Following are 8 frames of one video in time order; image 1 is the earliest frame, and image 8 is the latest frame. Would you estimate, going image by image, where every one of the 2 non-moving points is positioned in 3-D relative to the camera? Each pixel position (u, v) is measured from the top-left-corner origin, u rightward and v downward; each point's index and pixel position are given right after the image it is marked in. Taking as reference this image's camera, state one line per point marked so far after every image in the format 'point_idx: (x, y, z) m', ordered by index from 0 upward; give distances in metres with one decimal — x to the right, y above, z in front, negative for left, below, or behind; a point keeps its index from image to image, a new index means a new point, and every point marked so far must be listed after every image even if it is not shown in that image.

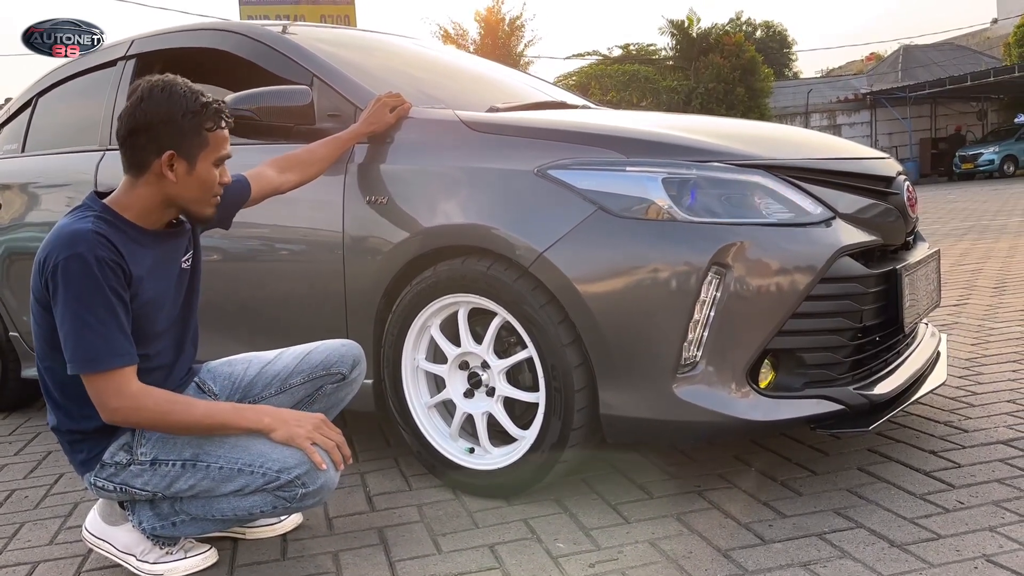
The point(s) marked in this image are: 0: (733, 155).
0: (+0.5, +0.3, +2.1) m
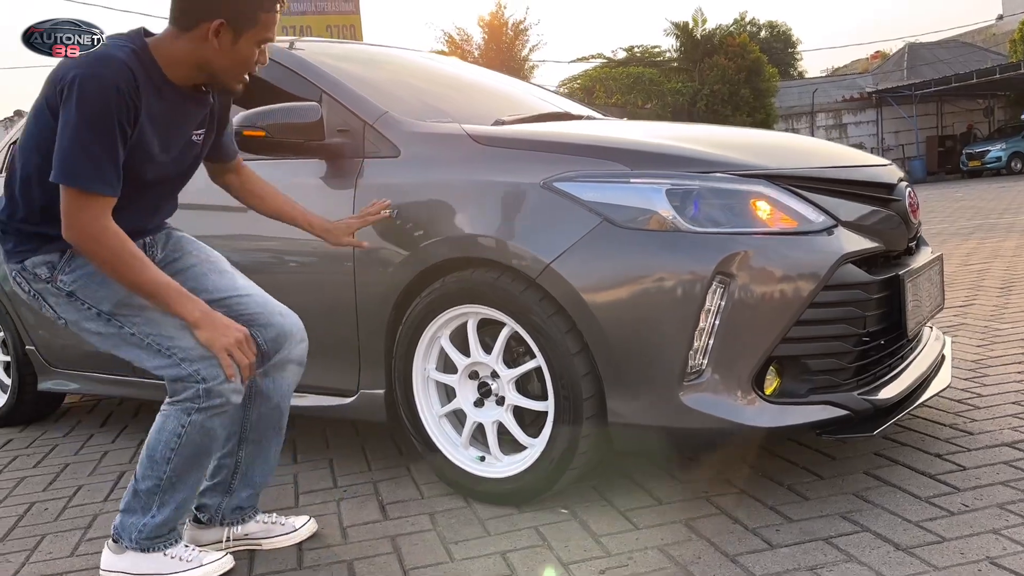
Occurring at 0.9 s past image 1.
0: (+0.5, +0.3, +2.1) m
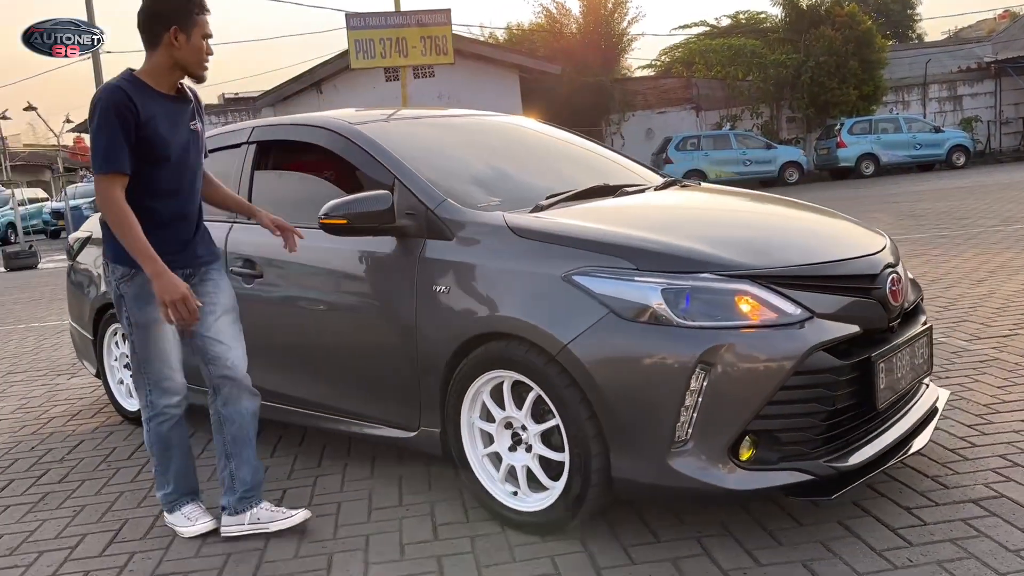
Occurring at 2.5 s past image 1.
0: (+0.6, +0.1, +2.5) m
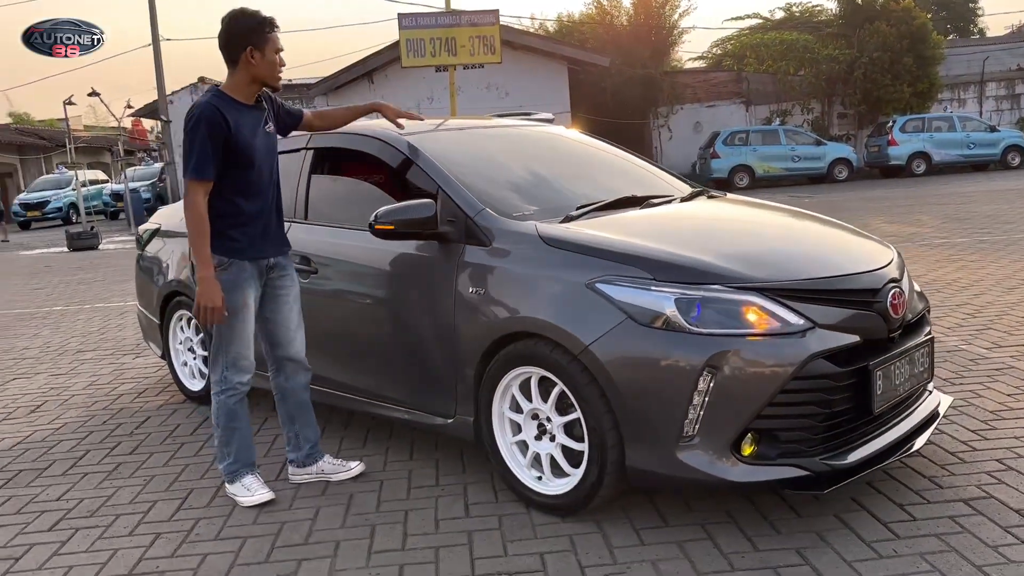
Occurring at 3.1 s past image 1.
0: (+0.7, 0.0, +2.8) m
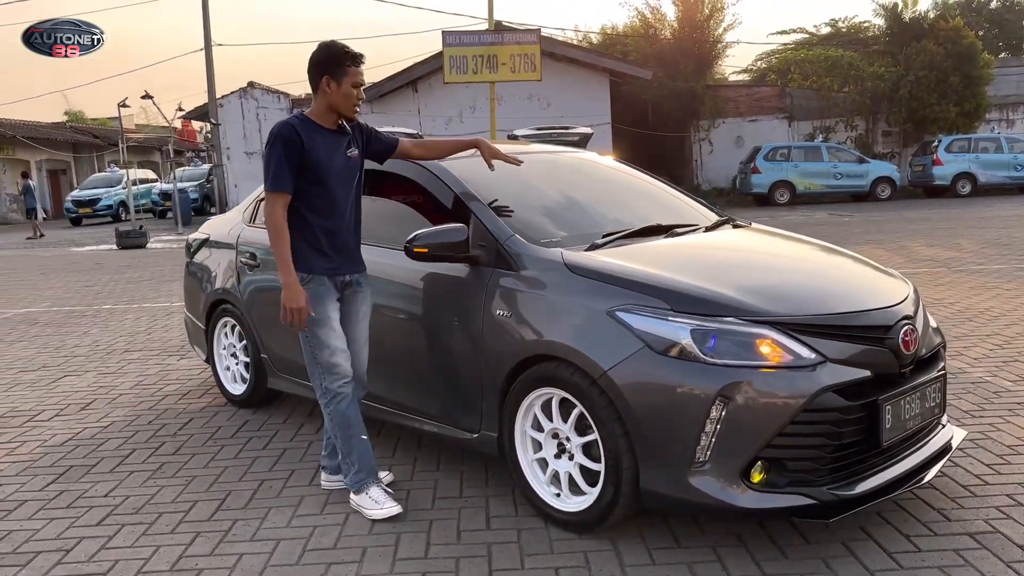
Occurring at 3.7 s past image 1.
0: (+0.8, -0.1, +2.9) m
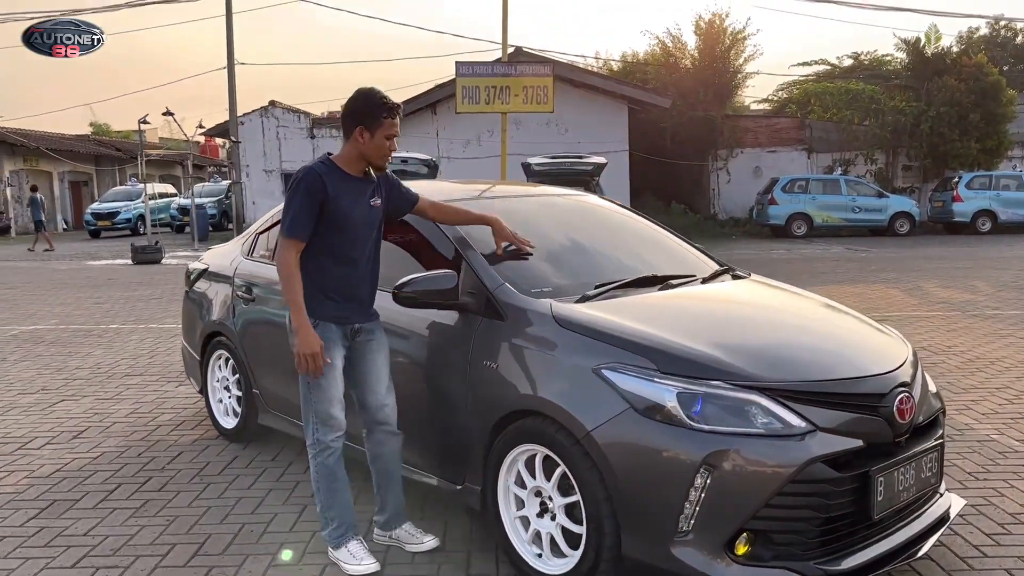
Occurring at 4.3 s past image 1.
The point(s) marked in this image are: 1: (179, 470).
0: (+0.7, -0.3, +2.8) m
1: (-1.7, -0.9, +4.5) m
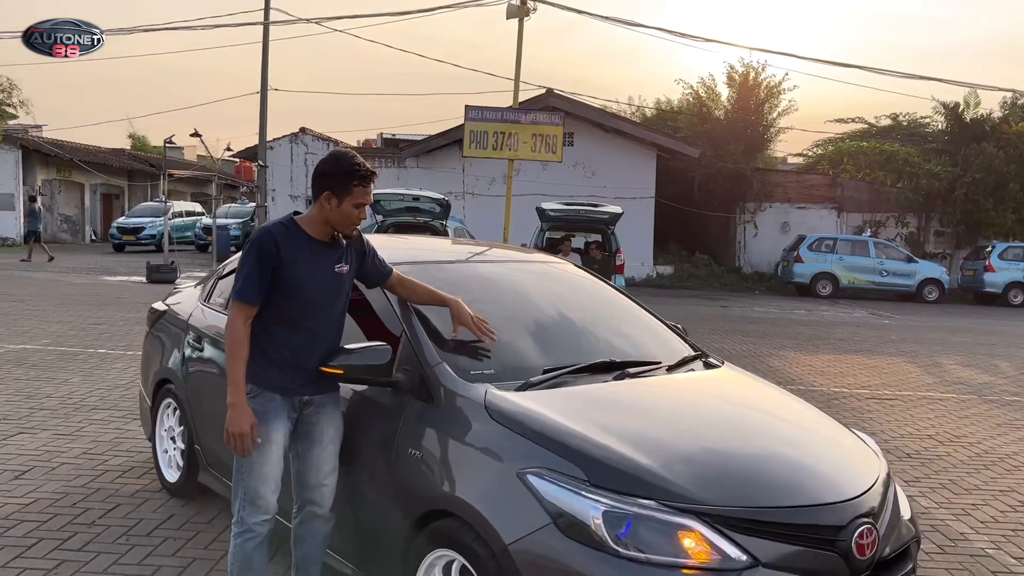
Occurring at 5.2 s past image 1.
0: (+0.5, -0.6, +2.5) m
1: (-2.0, -1.2, +4.2) m
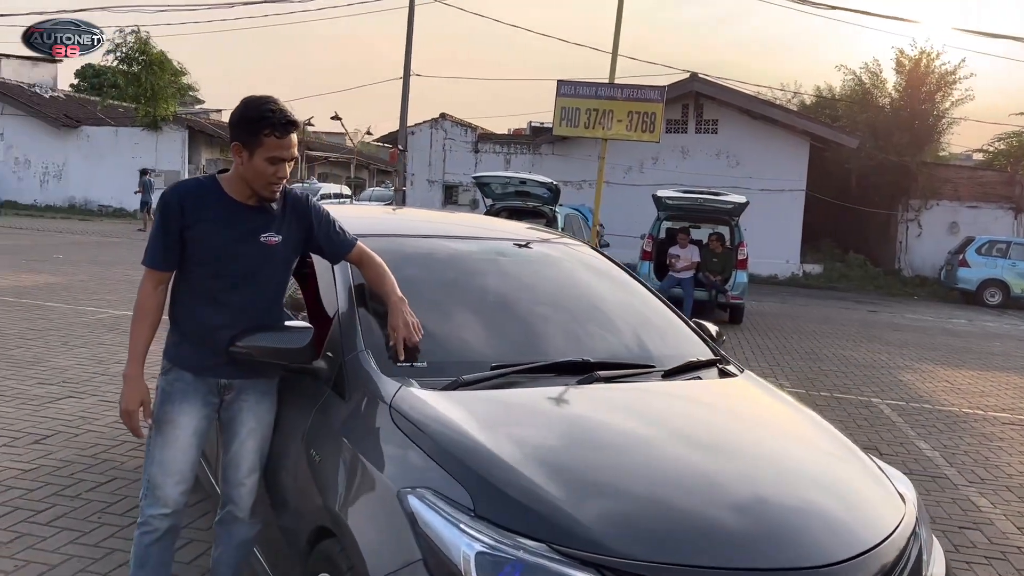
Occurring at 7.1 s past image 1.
0: (+0.1, -0.6, +1.9) m
1: (-2.0, -1.0, +4.1) m
